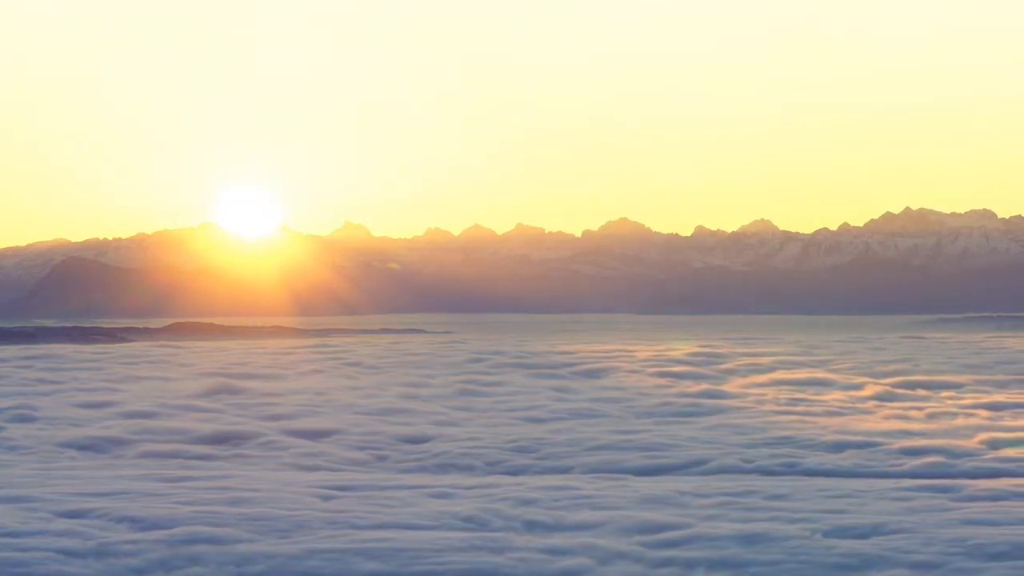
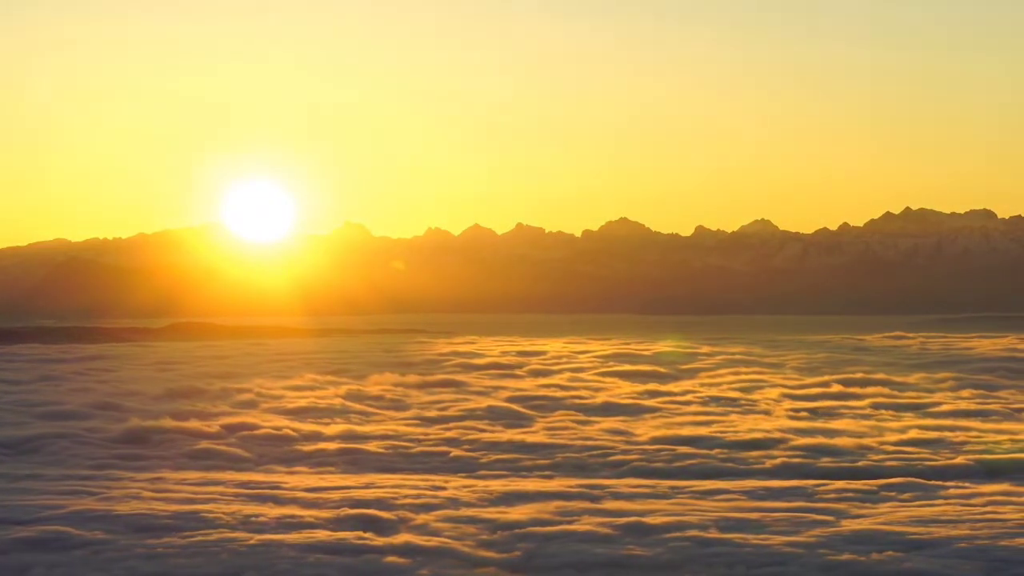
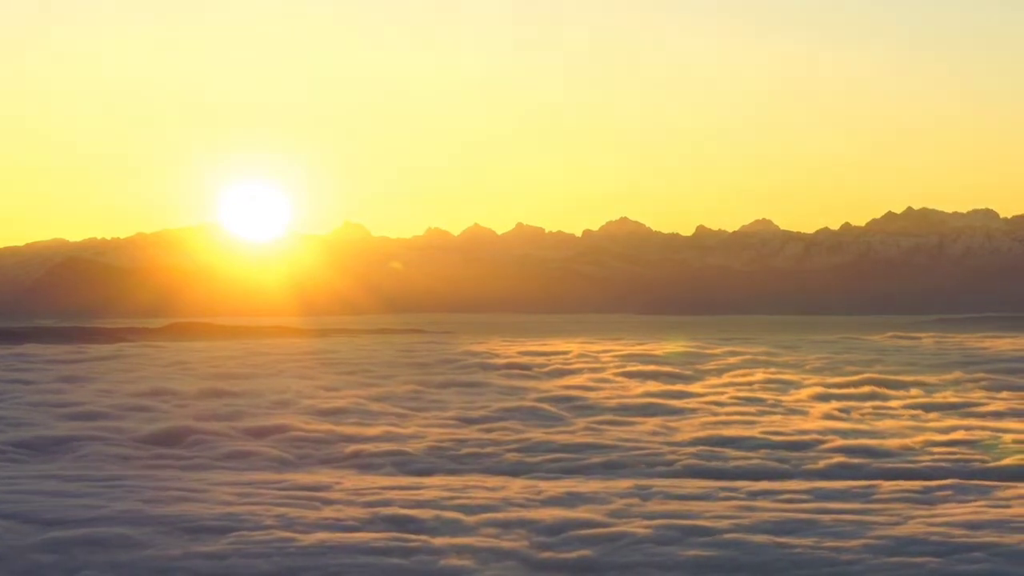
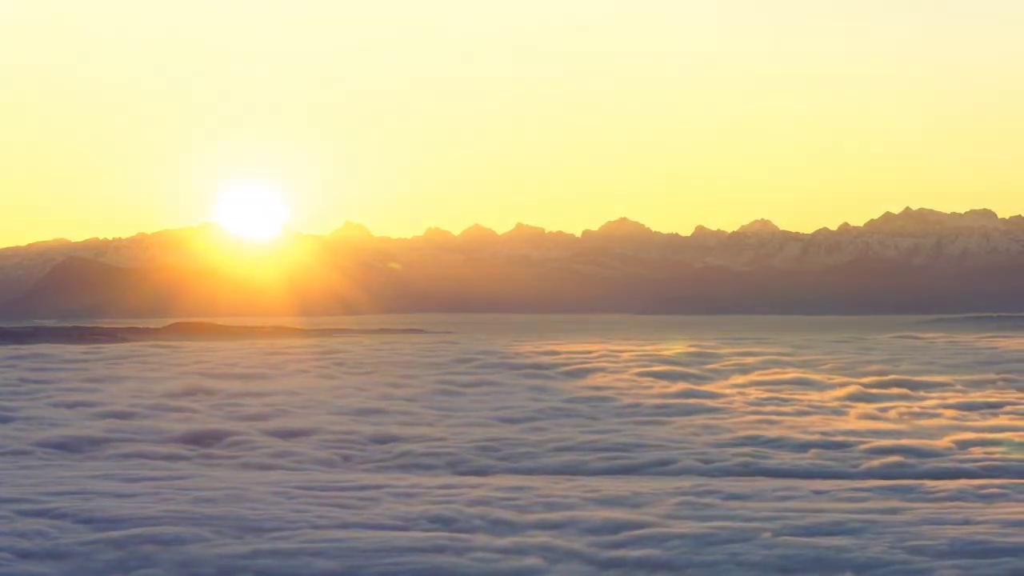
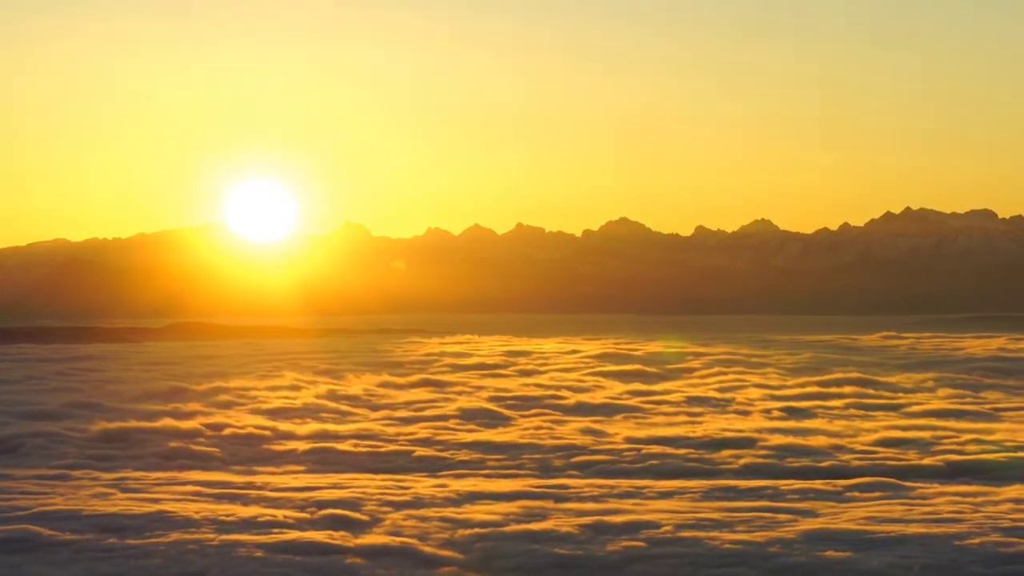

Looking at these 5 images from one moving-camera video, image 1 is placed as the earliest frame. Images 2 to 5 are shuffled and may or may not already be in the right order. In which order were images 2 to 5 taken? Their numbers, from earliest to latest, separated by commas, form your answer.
4, 3, 2, 5
